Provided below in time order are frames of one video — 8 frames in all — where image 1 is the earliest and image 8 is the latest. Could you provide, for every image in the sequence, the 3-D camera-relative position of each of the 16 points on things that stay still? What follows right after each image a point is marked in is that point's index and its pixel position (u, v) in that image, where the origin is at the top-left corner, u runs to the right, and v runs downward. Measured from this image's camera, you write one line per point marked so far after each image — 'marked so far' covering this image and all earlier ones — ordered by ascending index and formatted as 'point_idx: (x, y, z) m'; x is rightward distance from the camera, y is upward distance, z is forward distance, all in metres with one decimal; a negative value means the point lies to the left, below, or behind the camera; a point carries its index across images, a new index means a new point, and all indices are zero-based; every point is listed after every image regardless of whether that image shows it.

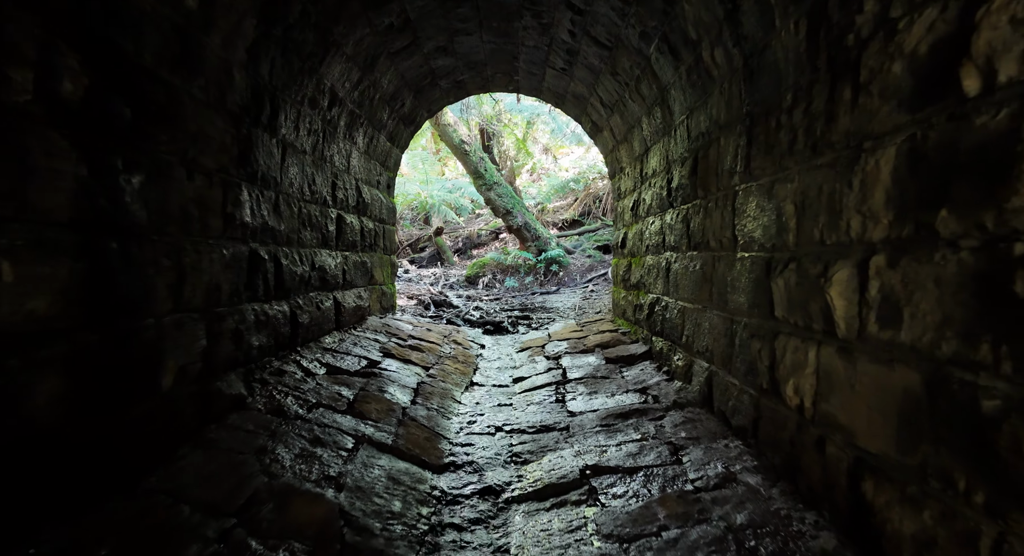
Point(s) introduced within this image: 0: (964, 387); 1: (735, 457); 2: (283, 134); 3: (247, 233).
0: (+0.9, -0.2, +1.1) m
1: (+0.8, -0.7, +2.0) m
2: (-1.2, +0.7, +2.7) m
3: (-1.2, +0.2, +2.4) m
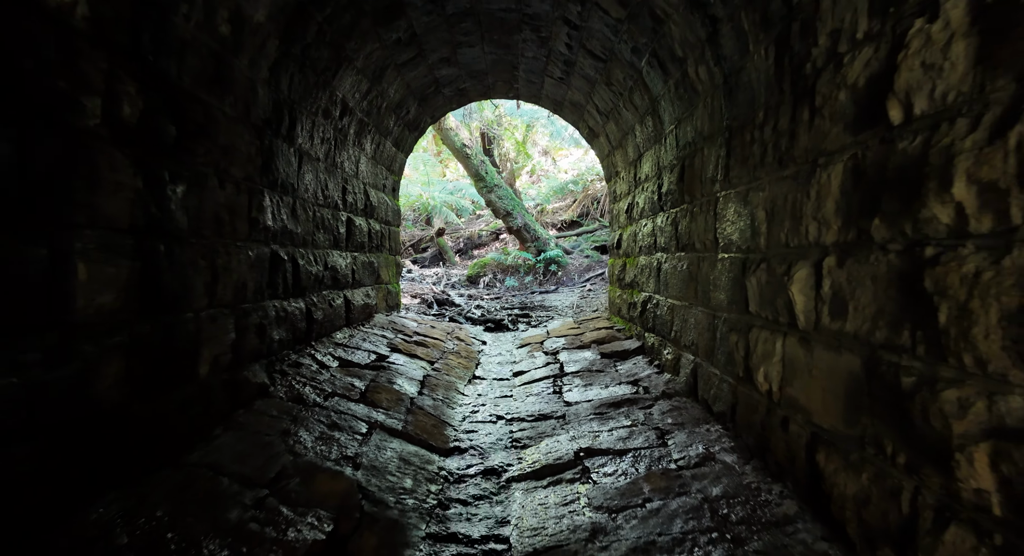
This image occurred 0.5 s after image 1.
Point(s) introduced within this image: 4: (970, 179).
0: (+0.9, -0.2, +1.3) m
1: (+0.8, -0.7, +2.2) m
2: (-1.2, +0.7, +2.9) m
3: (-1.2, +0.2, +2.6) m
4: (+0.9, +0.2, +1.0) m
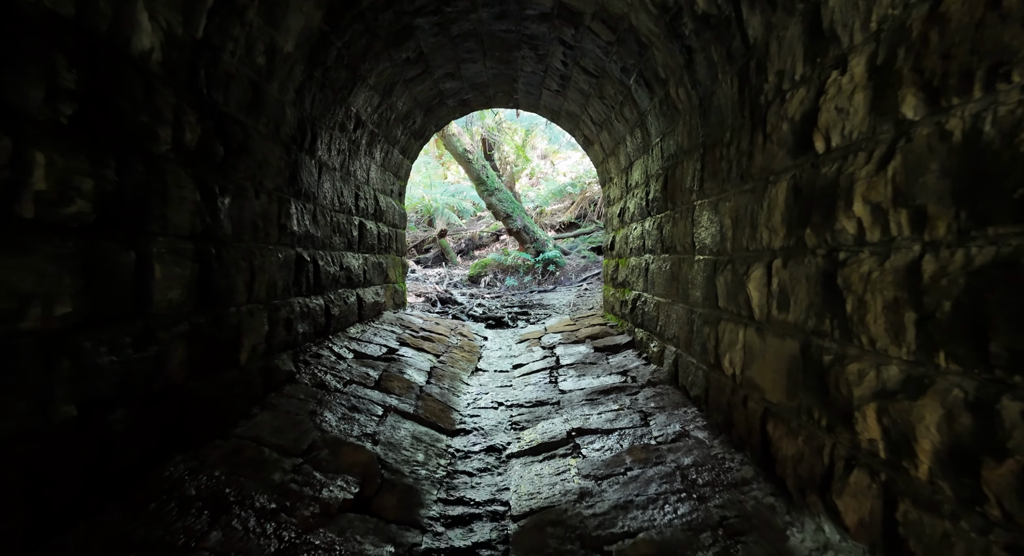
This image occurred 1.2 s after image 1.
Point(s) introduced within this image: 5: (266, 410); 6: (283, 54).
0: (+0.9, -0.2, +1.6) m
1: (+0.8, -0.7, +2.5) m
2: (-1.2, +0.7, +3.2) m
3: (-1.2, +0.2, +2.9) m
4: (+0.9, +0.2, +1.3) m
5: (-1.1, -0.6, +2.3) m
6: (-1.1, +1.1, +2.5) m
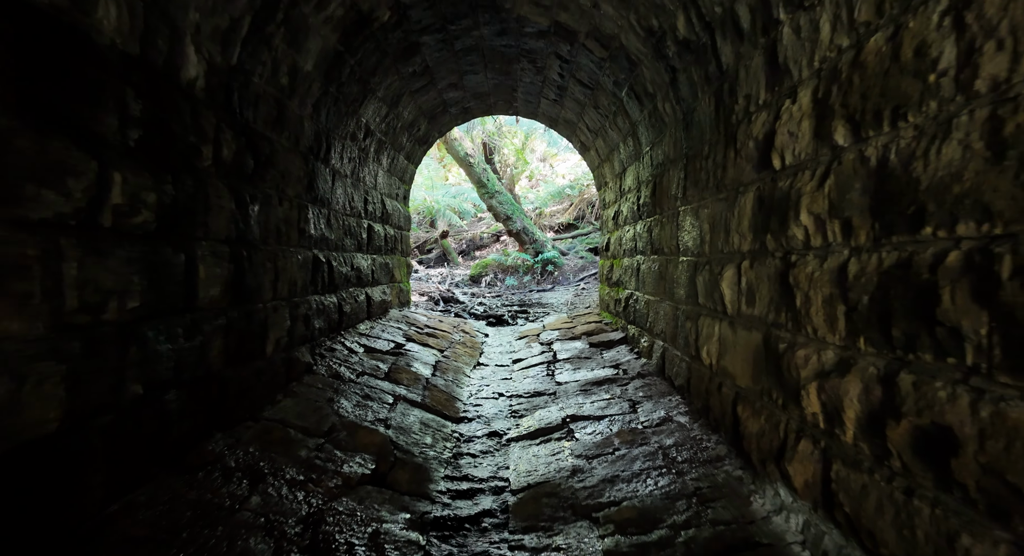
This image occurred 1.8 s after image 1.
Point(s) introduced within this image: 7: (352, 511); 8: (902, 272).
0: (+0.9, -0.2, +1.8) m
1: (+0.8, -0.7, +2.8) m
2: (-1.2, +0.7, +3.5) m
3: (-1.2, +0.2, +3.1) m
4: (+0.9, +0.2, +1.6) m
5: (-1.1, -0.6, +2.6) m
6: (-1.1, +1.1, +2.8) m
7: (-0.6, -0.9, +2.0) m
8: (+0.9, 0.0, +1.2) m
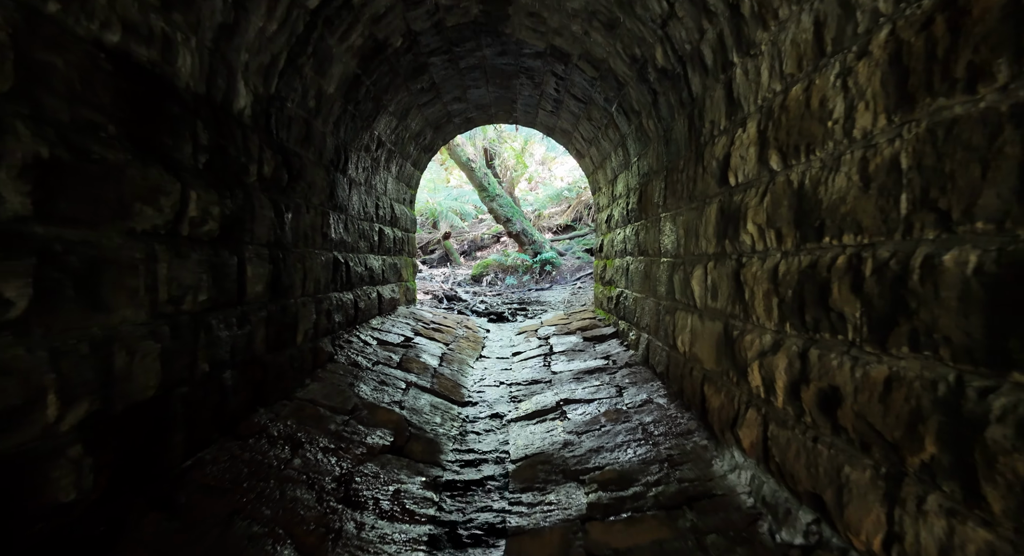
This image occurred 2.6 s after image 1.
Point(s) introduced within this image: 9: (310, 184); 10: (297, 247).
0: (+0.9, -0.2, +2.2) m
1: (+0.8, -0.7, +3.2) m
2: (-1.2, +0.8, +3.9) m
3: (-1.2, +0.2, +3.5) m
4: (+0.9, +0.2, +2.0) m
5: (-1.1, -0.6, +3.0) m
6: (-1.1, +1.1, +3.2) m
7: (-0.6, -0.9, +2.4) m
8: (+0.9, 0.0, +1.6) m
9: (-1.2, +0.5, +3.1) m
10: (-1.2, +0.2, +2.9) m
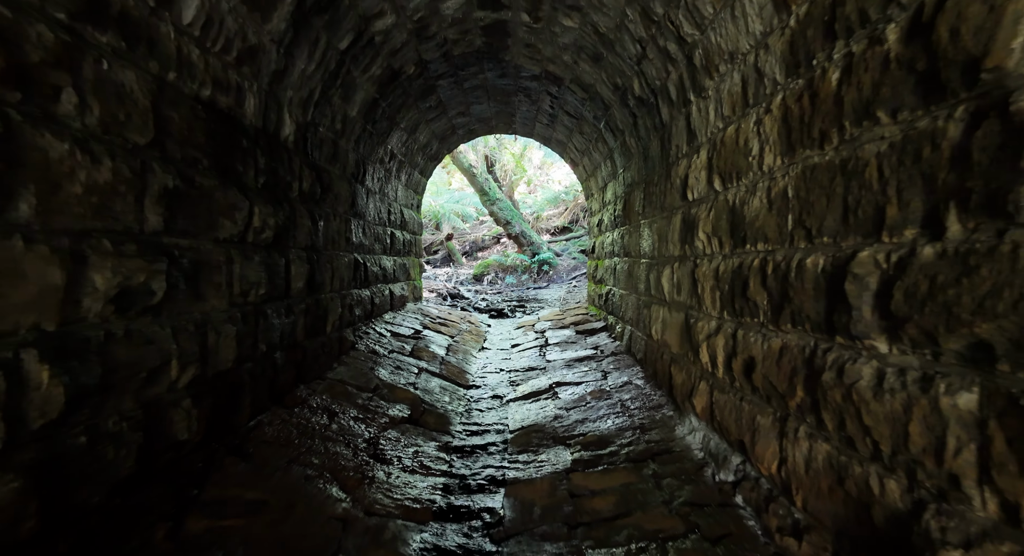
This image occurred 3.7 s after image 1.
0: (+0.9, -0.2, +2.7) m
1: (+0.8, -0.6, +3.6) m
2: (-1.2, +0.8, +4.3) m
3: (-1.2, +0.2, +4.0) m
4: (+0.9, +0.2, +2.4) m
5: (-1.1, -0.6, +3.4) m
6: (-1.1, +1.1, +3.6) m
7: (-0.6, -0.8, +2.8) m
8: (+0.9, 0.0, +2.1) m
9: (-1.2, +0.6, +3.6) m
10: (-1.2, +0.2, +3.4) m
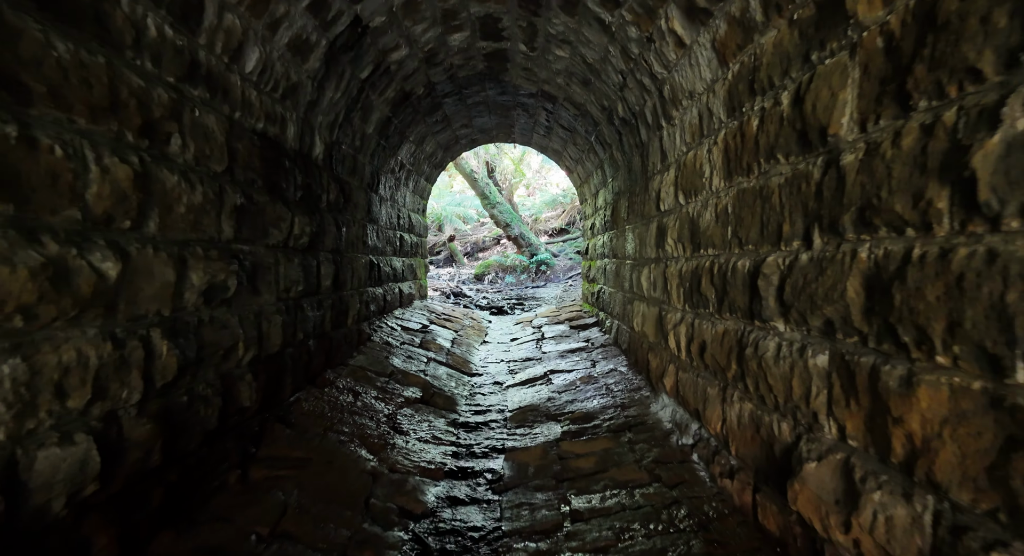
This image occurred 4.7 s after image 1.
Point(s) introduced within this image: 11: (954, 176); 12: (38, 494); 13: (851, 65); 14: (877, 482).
0: (+0.9, -0.2, +3.2) m
1: (+0.8, -0.6, +4.1) m
2: (-1.2, +0.8, +4.8) m
3: (-1.2, +0.2, +4.4) m
4: (+0.9, +0.2, +2.9) m
5: (-1.1, -0.5, +3.9) m
6: (-1.1, +1.1, +4.1) m
7: (-0.6, -0.8, +3.3) m
8: (+0.9, 0.0, +2.5) m
9: (-1.2, +0.6, +4.0) m
10: (-1.2, +0.2, +3.8) m
11: (+0.8, +0.2, +1.0) m
12: (-1.2, -0.5, +1.3) m
13: (+0.9, +0.5, +1.3) m
14: (+0.8, -0.5, +1.2) m
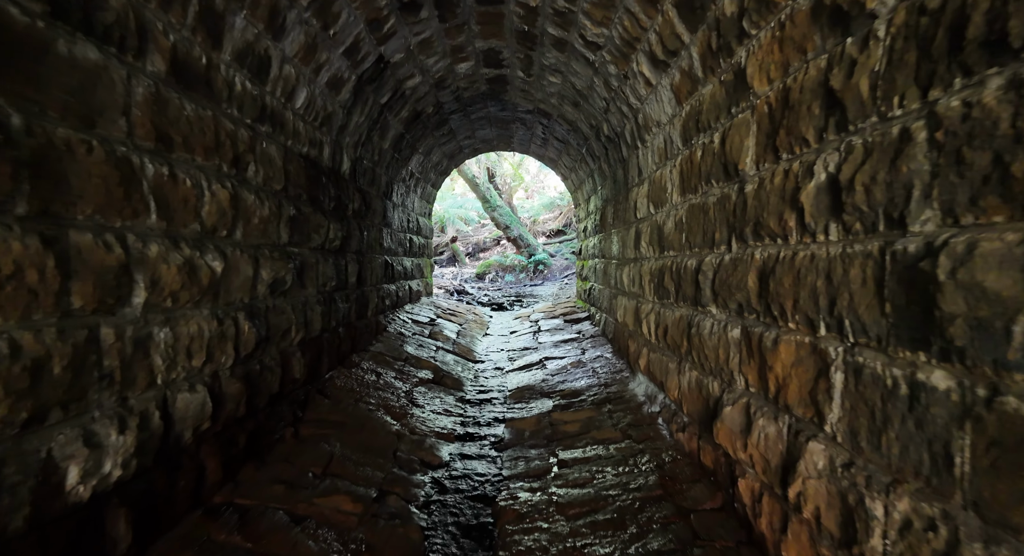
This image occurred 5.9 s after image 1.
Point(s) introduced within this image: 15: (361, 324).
0: (+0.9, -0.2, +3.7) m
1: (+0.8, -0.6, +4.7) m
2: (-1.2, +0.8, +5.4) m
3: (-1.2, +0.3, +5.0) m
4: (+0.9, +0.2, +3.5) m
5: (-1.1, -0.5, +4.5) m
6: (-1.1, +1.1, +4.7) m
7: (-0.6, -0.8, +3.9) m
8: (+0.9, +0.1, +3.1) m
9: (-1.2, +0.6, +4.6) m
10: (-1.2, +0.2, +4.4) m
11: (+0.8, +0.2, +1.6) m
12: (-1.2, -0.5, +1.9) m
13: (+0.8, +0.6, +1.9) m
14: (+0.8, -0.4, +1.8) m
15: (-1.2, -0.4, +4.1) m
